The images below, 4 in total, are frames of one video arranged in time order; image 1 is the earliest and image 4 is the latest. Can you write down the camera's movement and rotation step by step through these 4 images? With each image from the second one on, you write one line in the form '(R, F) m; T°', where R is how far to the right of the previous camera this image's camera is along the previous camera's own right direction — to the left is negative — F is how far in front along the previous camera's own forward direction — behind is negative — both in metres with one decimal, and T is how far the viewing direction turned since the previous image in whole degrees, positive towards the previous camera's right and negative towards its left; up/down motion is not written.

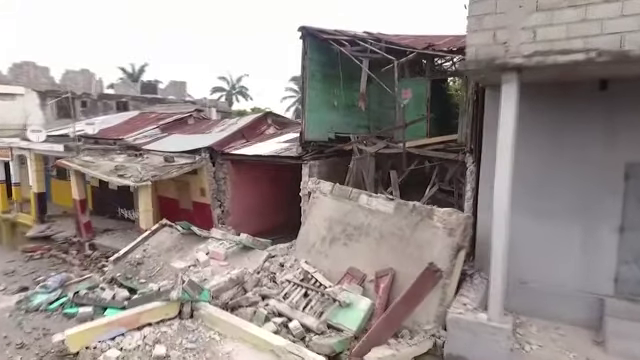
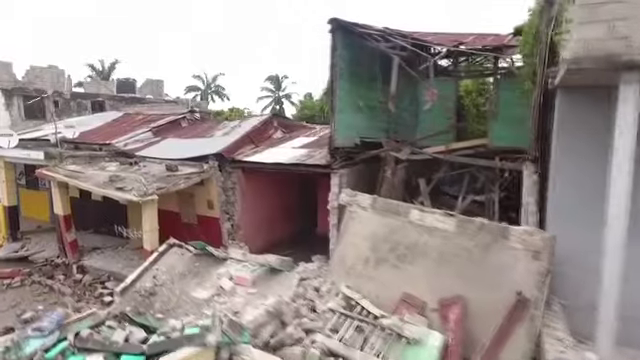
(-1.3, +1.0) m; +5°
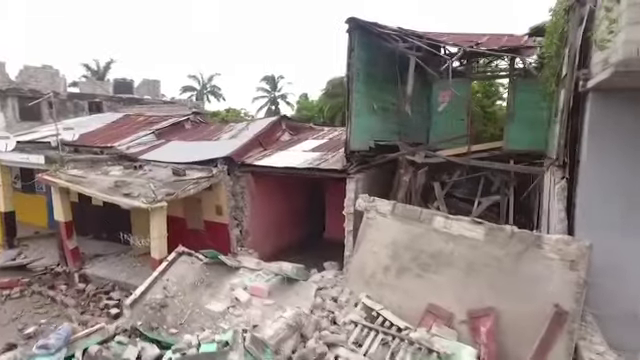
(-0.4, +0.3) m; +1°
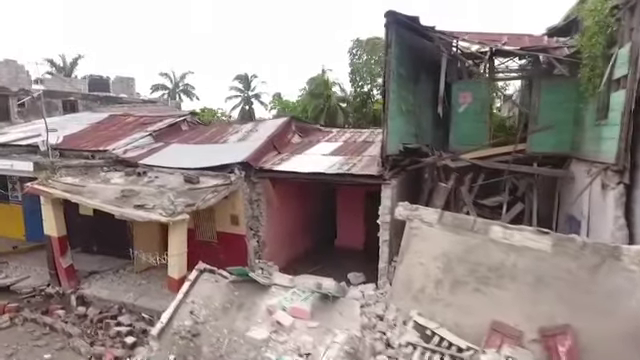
(-1.2, +0.7) m; +5°
